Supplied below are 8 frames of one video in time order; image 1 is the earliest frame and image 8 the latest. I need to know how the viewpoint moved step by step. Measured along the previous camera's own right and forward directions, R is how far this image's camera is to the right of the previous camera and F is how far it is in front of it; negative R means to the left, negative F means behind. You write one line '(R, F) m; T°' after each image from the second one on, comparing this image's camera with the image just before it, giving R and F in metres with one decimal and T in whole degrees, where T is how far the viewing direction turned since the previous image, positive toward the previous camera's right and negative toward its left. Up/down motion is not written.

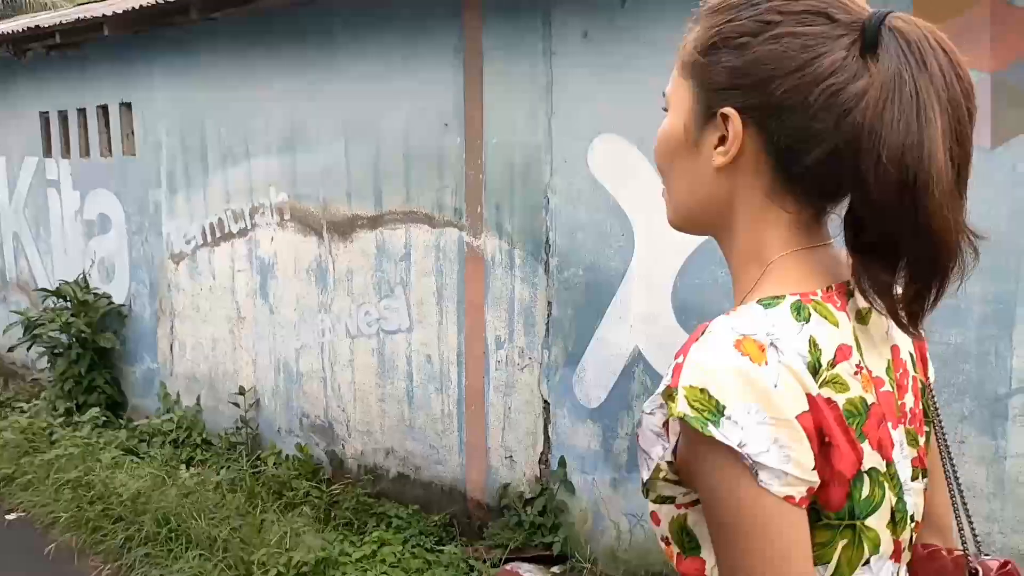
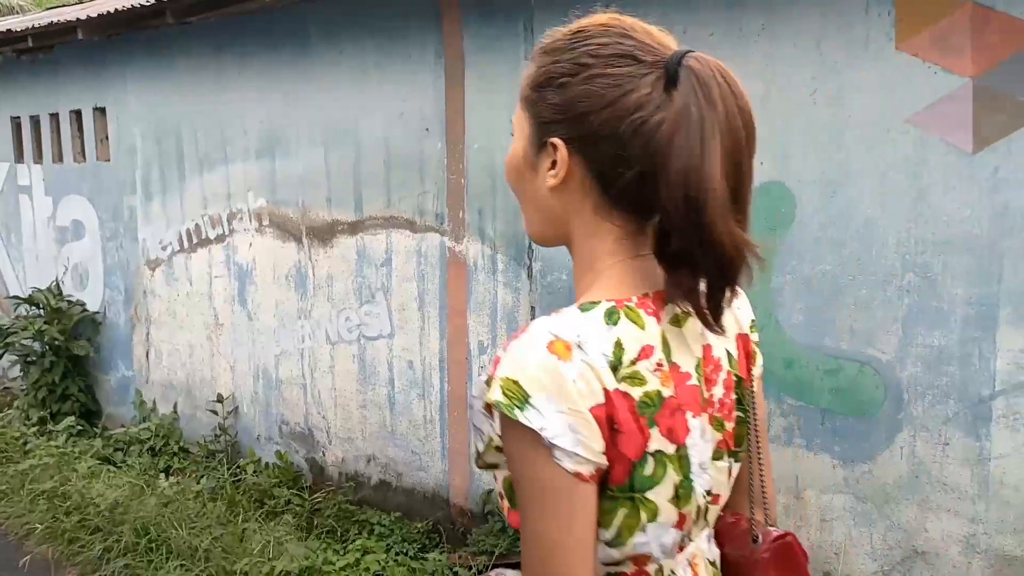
(0.0, 0.0) m; +2°
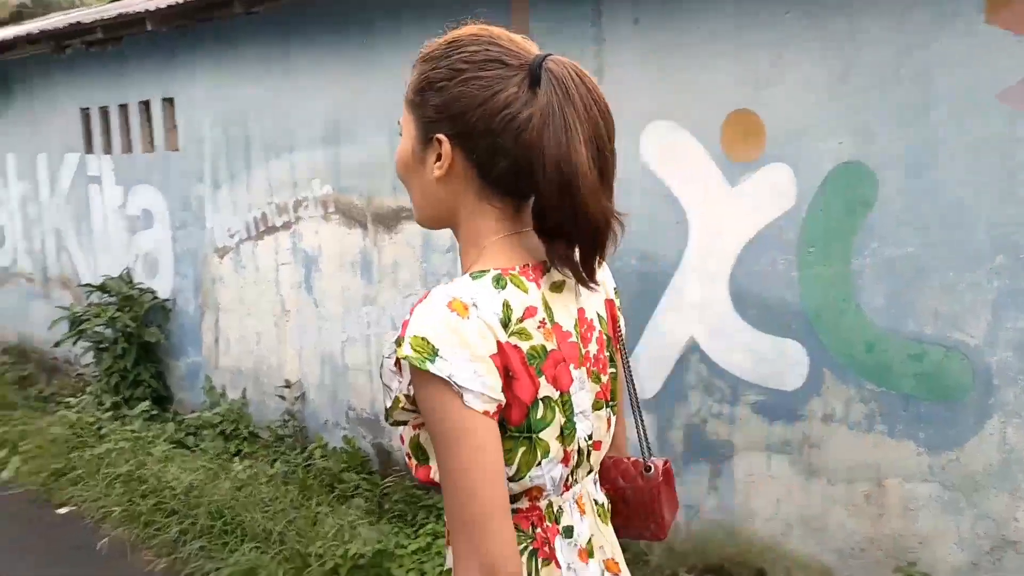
(-0.1, 0.0) m; -3°
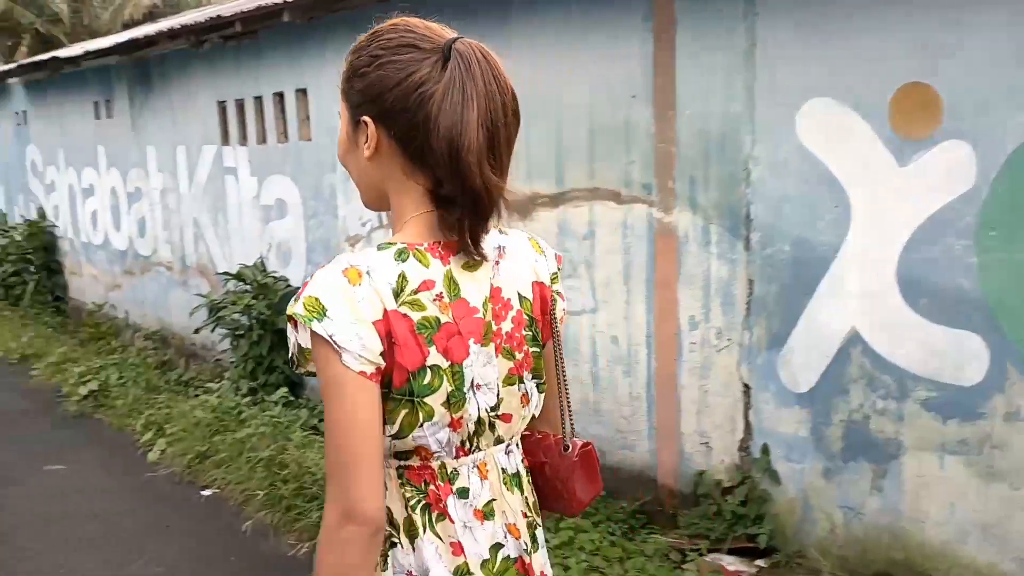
(-0.1, +0.1) m; -7°
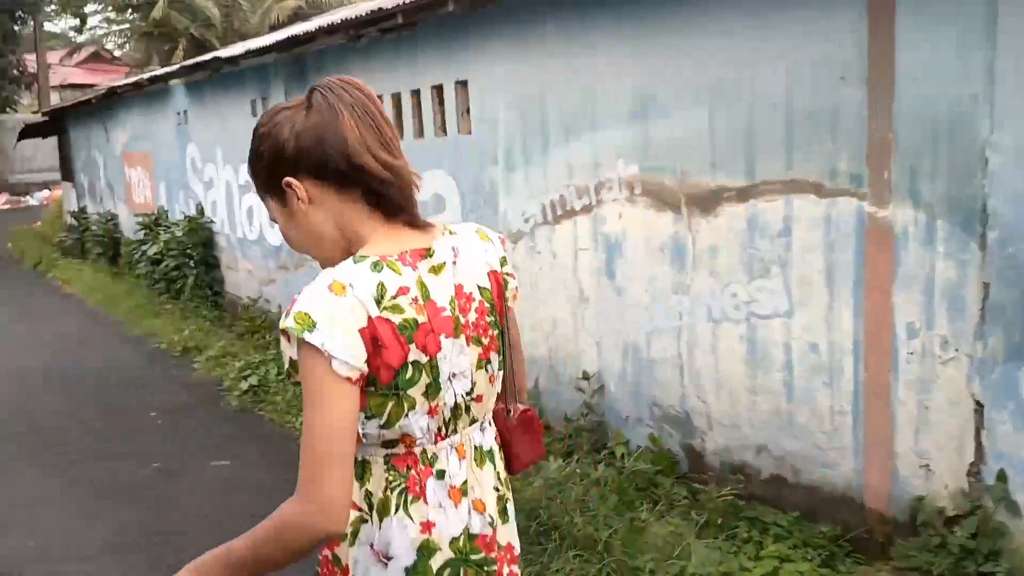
(-0.2, +0.3) m; -8°
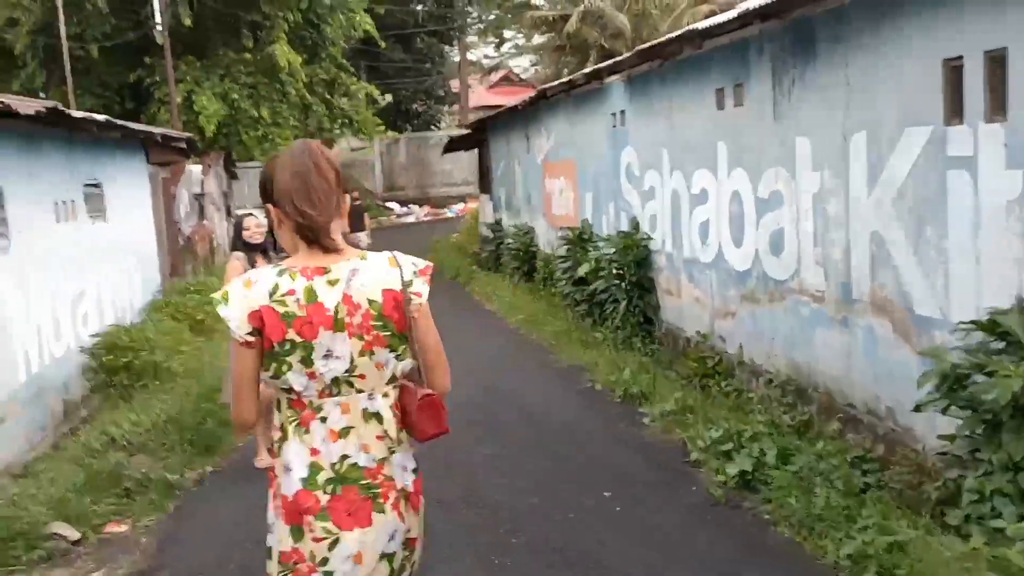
(-1.1, +1.8) m; -23°
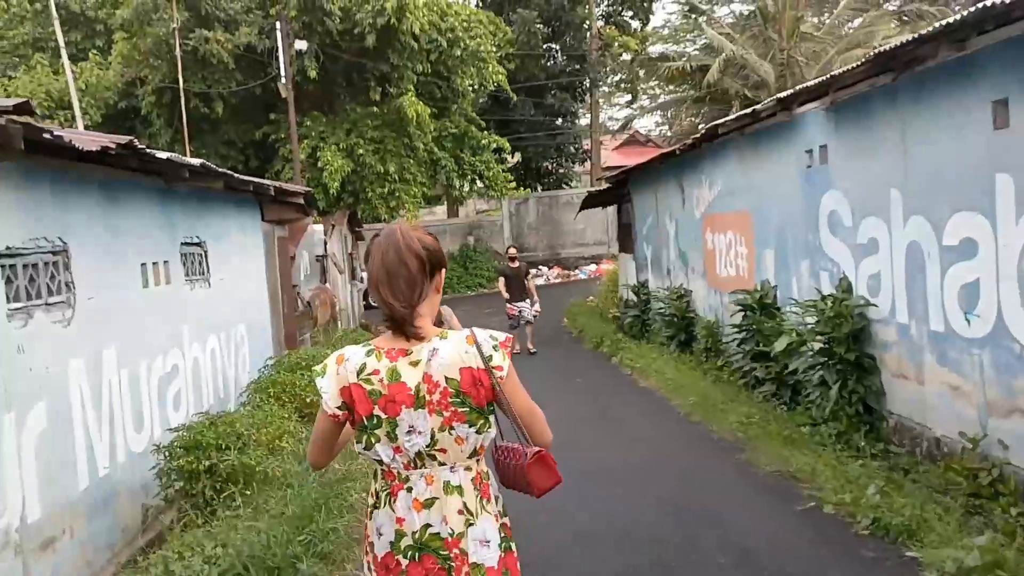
(-0.4, +1.8) m; -7°
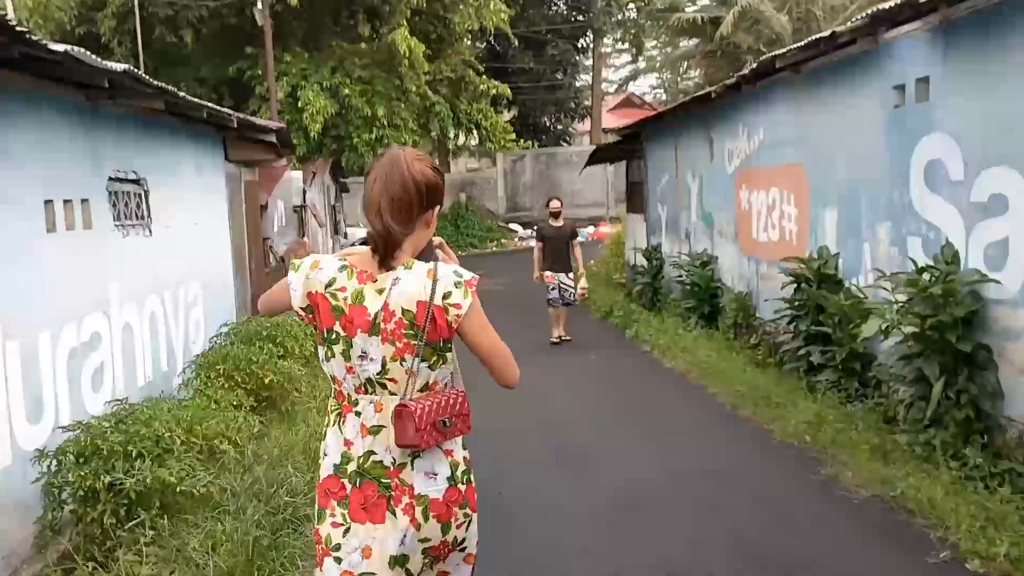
(-0.2, +1.6) m; +1°
